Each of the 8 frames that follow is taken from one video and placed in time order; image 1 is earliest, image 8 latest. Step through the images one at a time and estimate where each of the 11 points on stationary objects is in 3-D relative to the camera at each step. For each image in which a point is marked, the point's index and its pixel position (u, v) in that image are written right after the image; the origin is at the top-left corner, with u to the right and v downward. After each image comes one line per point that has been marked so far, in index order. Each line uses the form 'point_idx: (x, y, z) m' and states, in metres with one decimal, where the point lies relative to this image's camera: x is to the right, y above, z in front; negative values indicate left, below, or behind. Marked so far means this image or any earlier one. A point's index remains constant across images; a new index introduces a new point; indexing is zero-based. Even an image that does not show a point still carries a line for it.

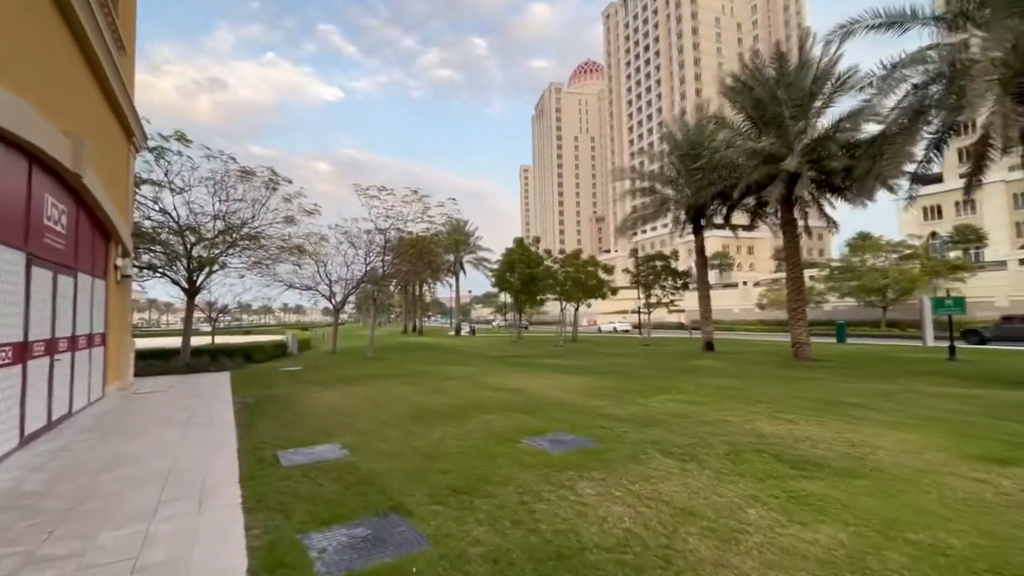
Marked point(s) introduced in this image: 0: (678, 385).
0: (+4.8, -2.8, +13.9) m
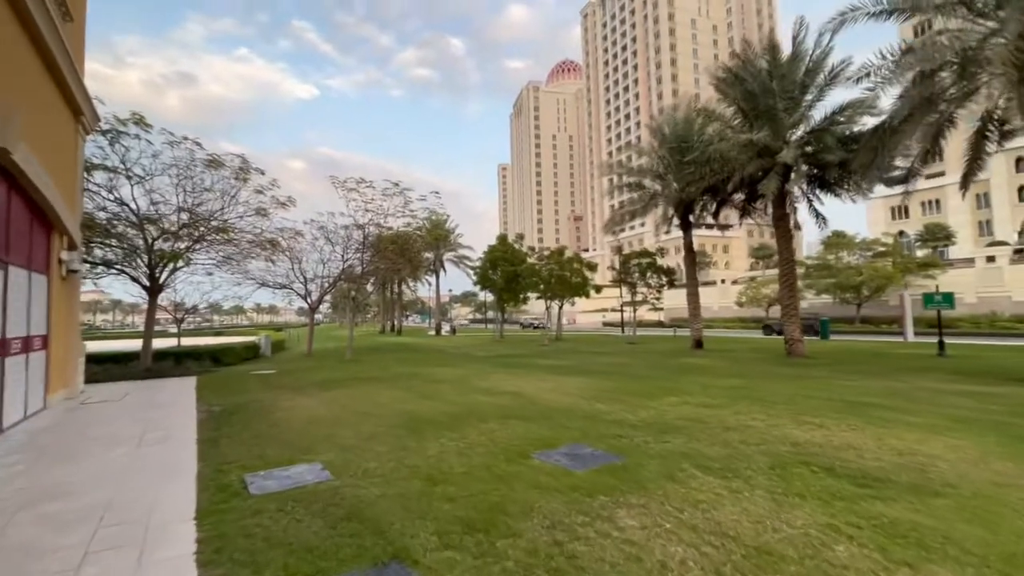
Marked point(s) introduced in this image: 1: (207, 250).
0: (+4.6, -2.7, +13.2) m
1: (-12.6, +1.6, +19.8) m
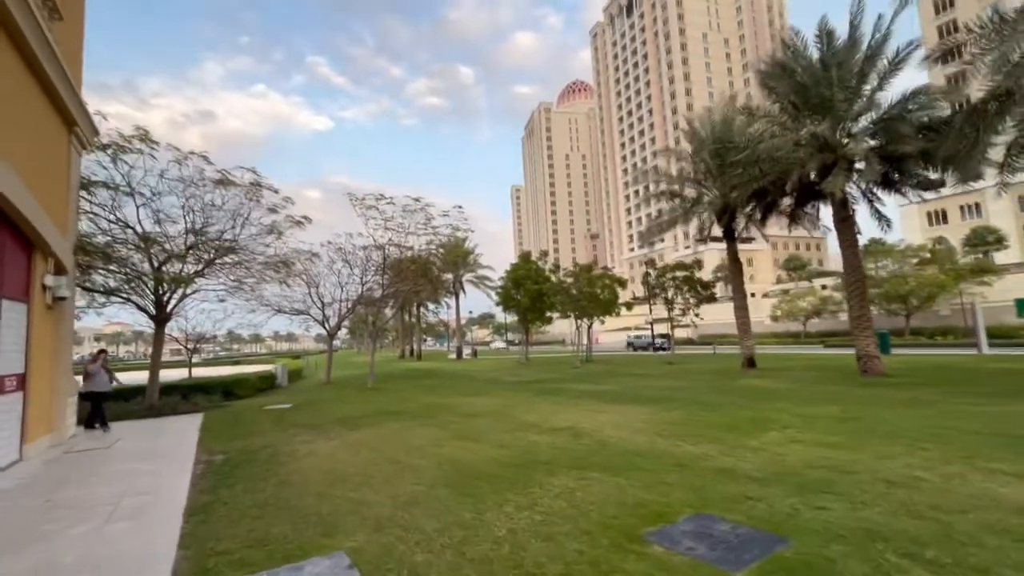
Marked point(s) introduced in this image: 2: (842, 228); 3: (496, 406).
0: (+5.9, -2.9, +11.0) m
1: (-11.3, +0.6, +18.4) m
2: (+13.6, +2.5, +19.8) m
3: (-0.5, -3.5, +14.3) m
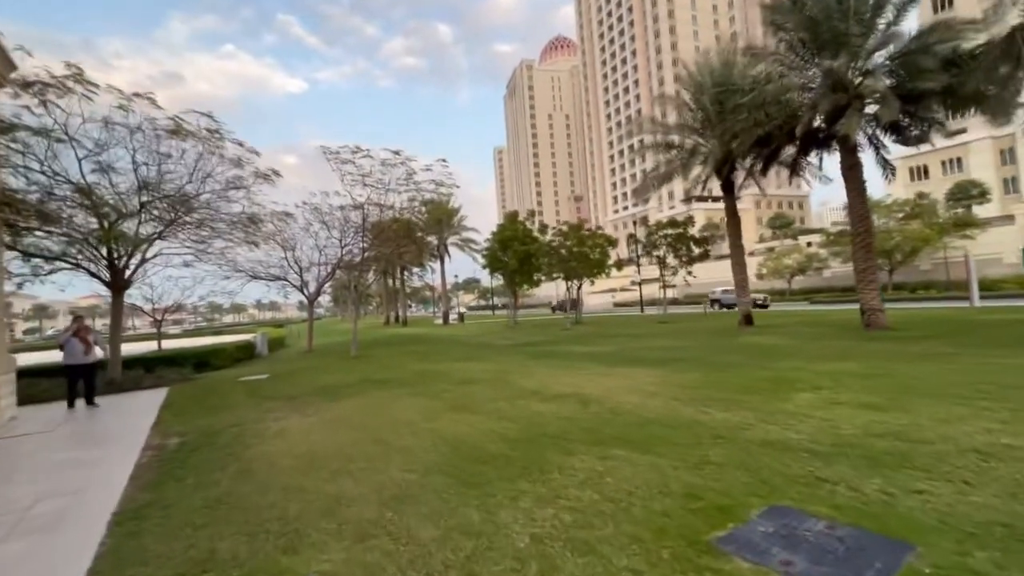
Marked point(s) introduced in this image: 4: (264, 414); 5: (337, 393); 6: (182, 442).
0: (+5.9, -1.8, +10.1) m
1: (-11.6, +1.8, +16.6) m
2: (+13.2, +4.4, +18.7) m
3: (-0.6, -2.3, +13.2) m
4: (-4.9, -2.5, +9.5) m
5: (-4.2, -2.5, +11.5) m
6: (-5.3, -2.5, +7.7) m
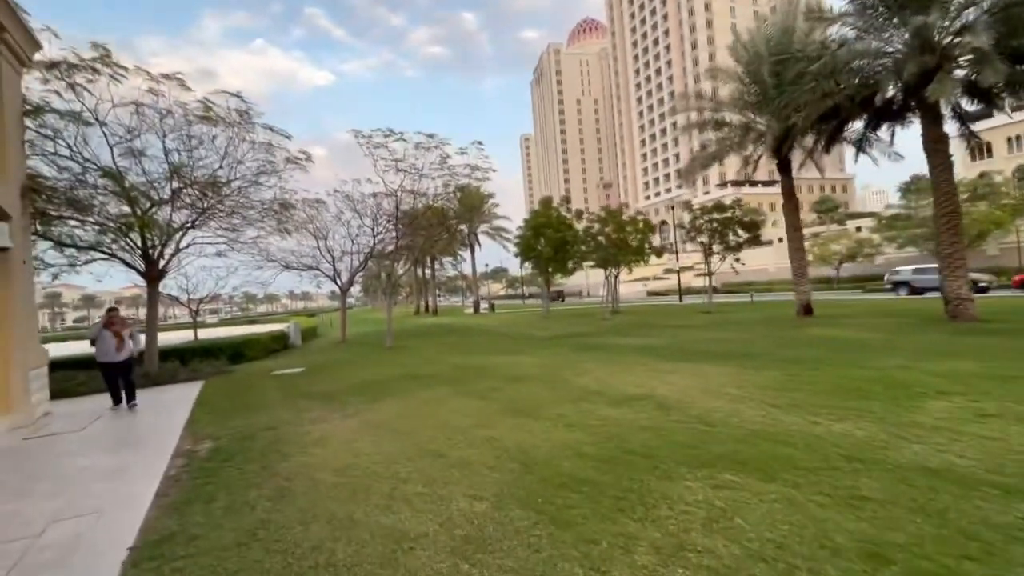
0: (+7.0, -1.6, +8.7) m
1: (-10.1, +2.2, +16.1) m
2: (+14.7, +4.8, +16.8) m
3: (+0.7, -2.0, +12.1) m
4: (-3.8, -2.3, +8.7) m
5: (-3.0, -2.3, +10.6) m
6: (-4.3, -2.3, +6.9) m
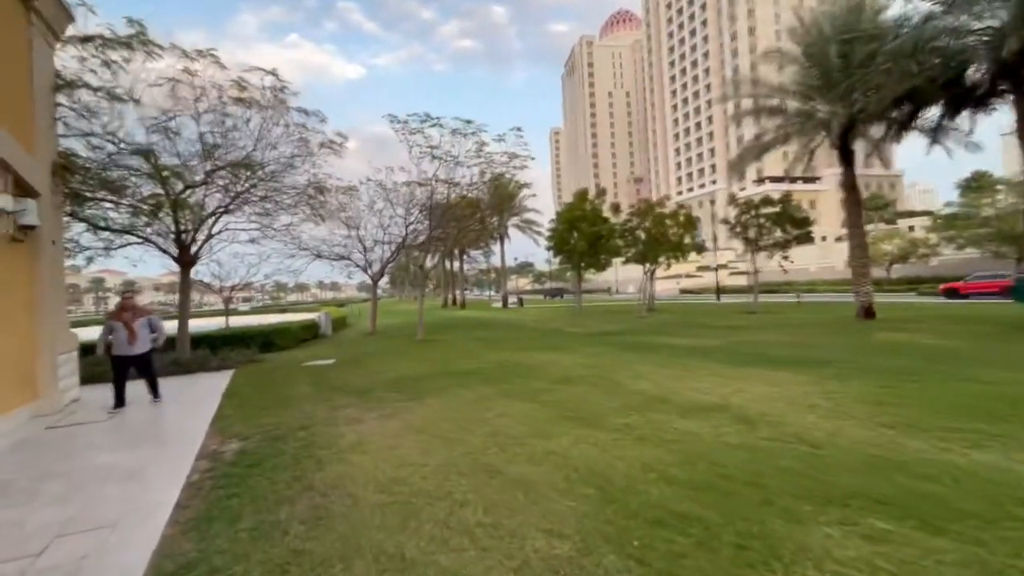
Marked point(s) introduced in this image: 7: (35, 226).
0: (+7.8, -1.6, +7.4) m
1: (-8.8, +2.6, +15.6) m
2: (+16.1, +4.7, +15.0) m
3: (+1.7, -1.9, +11.2) m
4: (-3.0, -2.1, +8.0) m
5: (-2.0, -2.1, +9.9) m
6: (-3.5, -2.1, +6.2) m
7: (-8.4, +1.1, +8.5) m
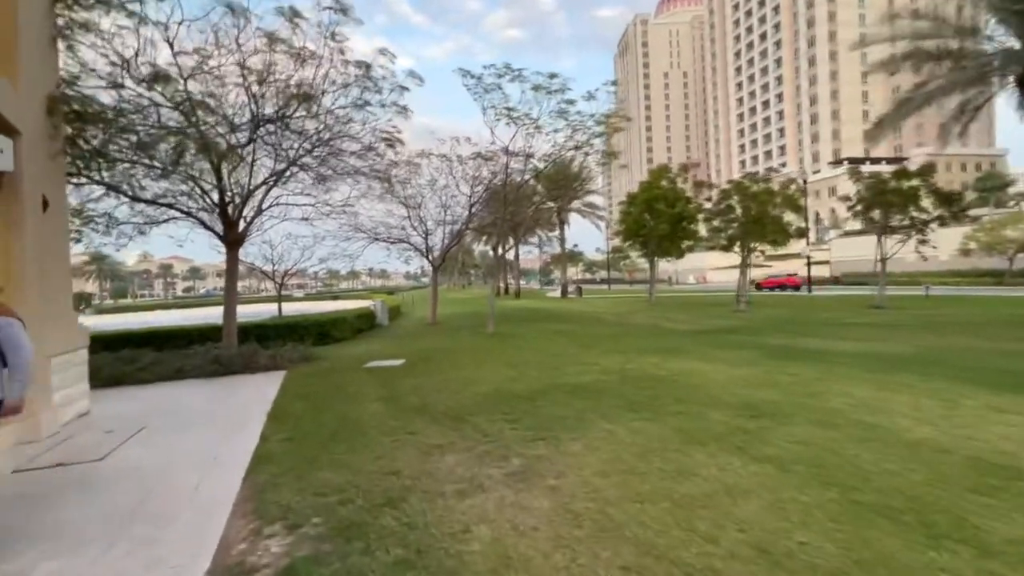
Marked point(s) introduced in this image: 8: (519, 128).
0: (+9.9, -1.5, +3.4) m
1: (-5.9, +3.1, +13.1) m
2: (+18.9, +4.9, +10.1) m
3: (+4.1, -1.6, +7.8) m
4: (-0.8, -1.8, +5.0) m
5: (+0.3, -1.8, +6.8) m
6: (-1.6, -1.9, +3.3) m
7: (-6.2, +1.4, +6.0) m
8: (+0.3, +6.3, +18.7) m
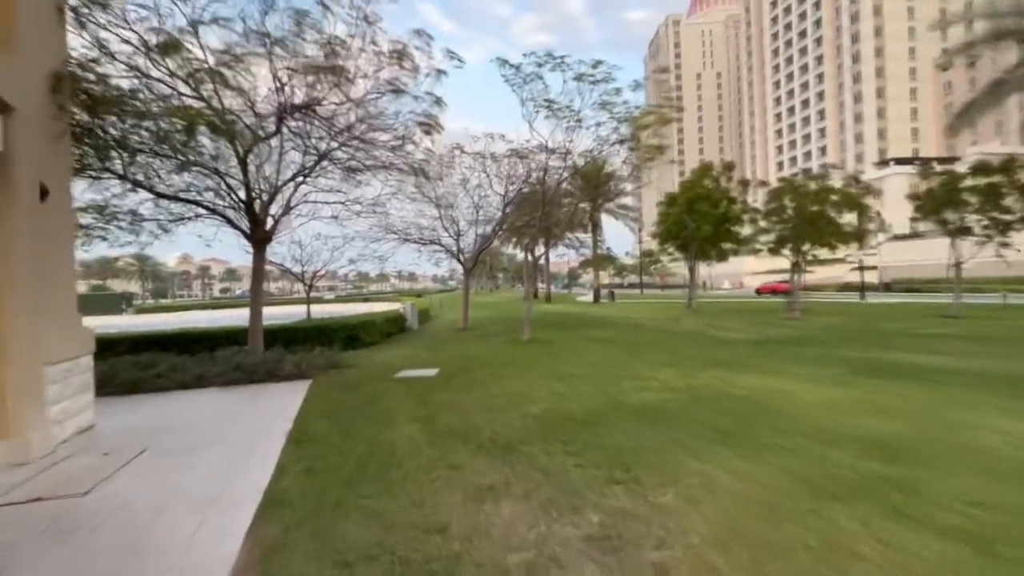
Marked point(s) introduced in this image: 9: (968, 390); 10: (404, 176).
0: (+10.4, -1.6, +1.7) m
1: (-4.8, +3.0, +12.2) m
2: (+19.8, +4.7, +8.0) m
3: (+4.9, -1.7, +6.4) m
4: (-0.2, -1.9, +3.9) m
5: (+1.0, -1.8, +5.6) m
6: (-1.0, -1.9, +2.2) m
7: (-5.5, +1.4, +5.1) m
8: (+1.7, +6.1, +17.5) m
9: (+7.7, -1.7, +7.9) m
10: (-3.0, +3.1, +13.2) m
